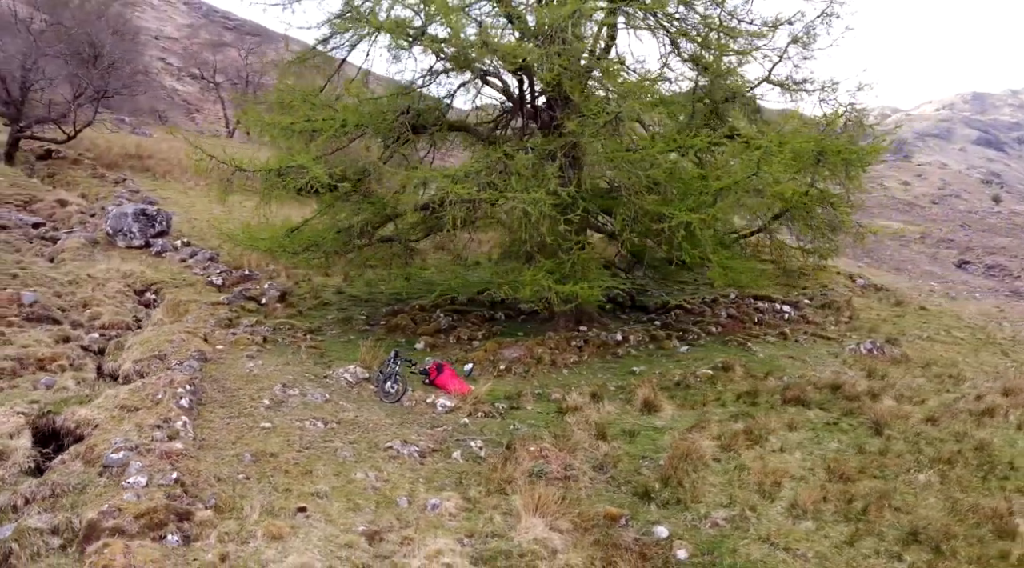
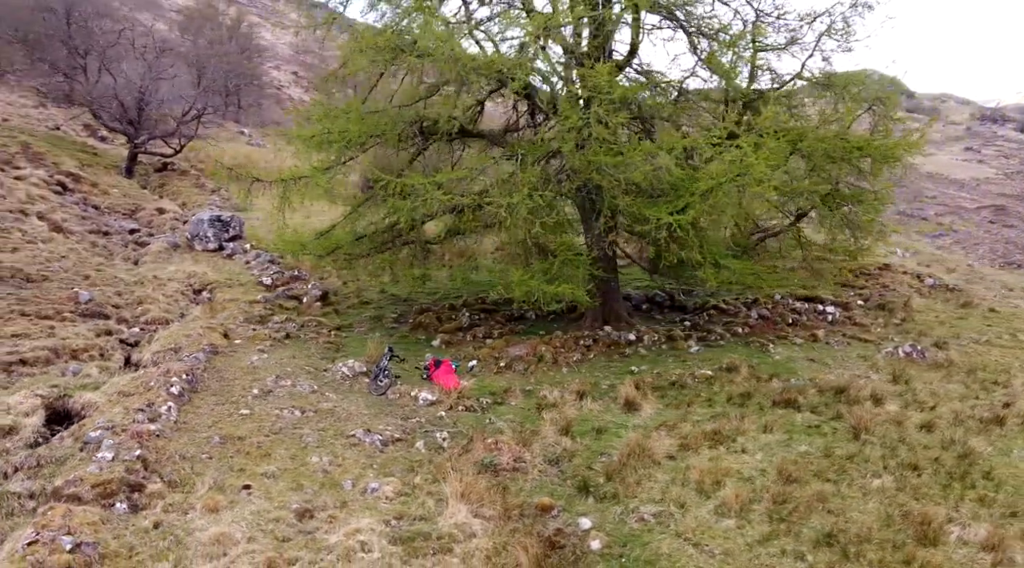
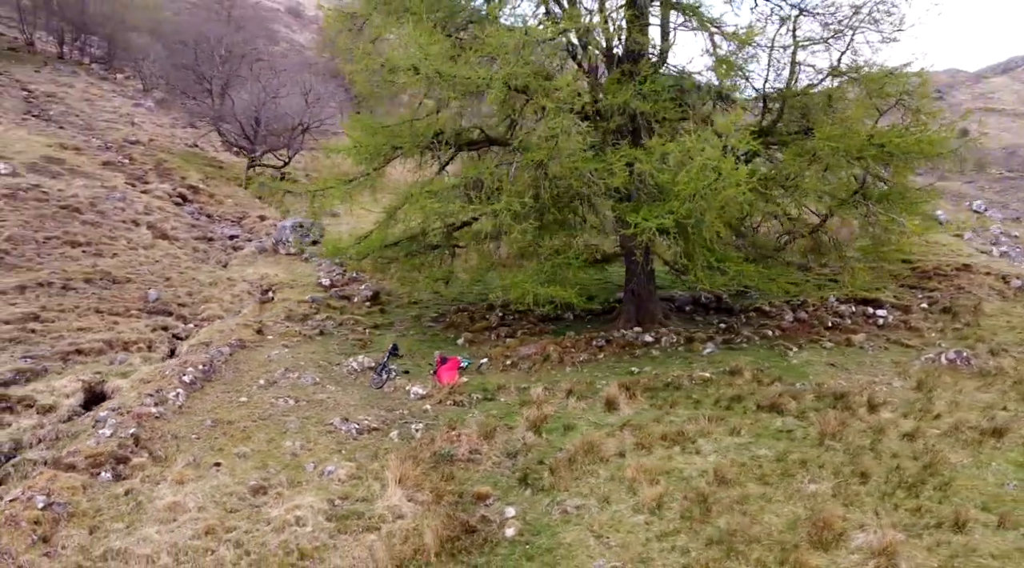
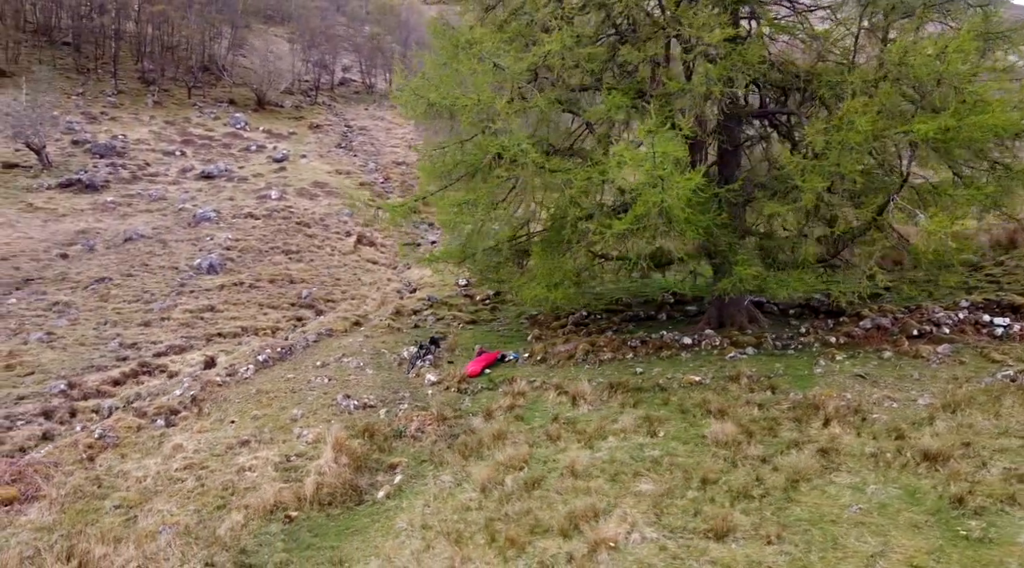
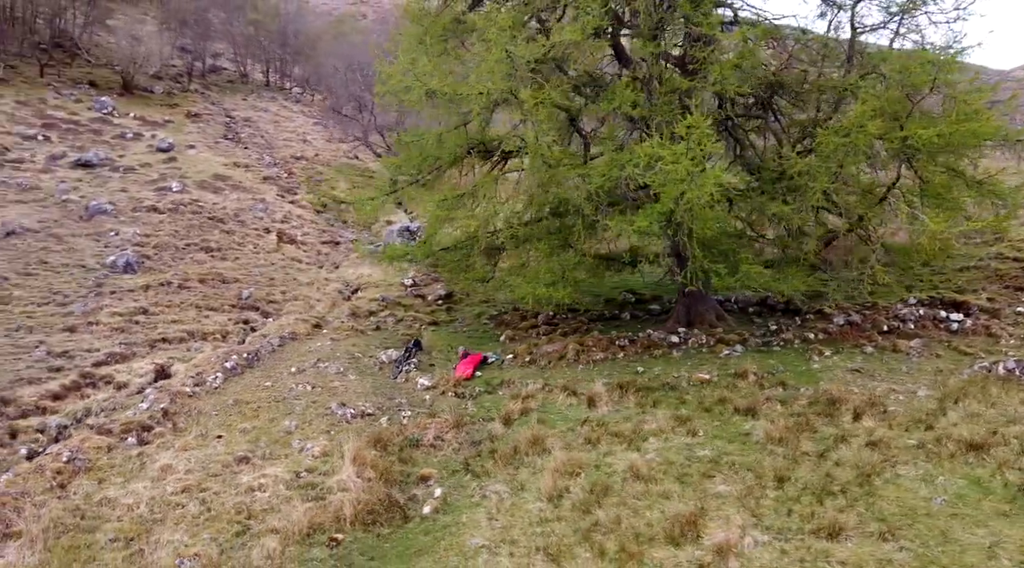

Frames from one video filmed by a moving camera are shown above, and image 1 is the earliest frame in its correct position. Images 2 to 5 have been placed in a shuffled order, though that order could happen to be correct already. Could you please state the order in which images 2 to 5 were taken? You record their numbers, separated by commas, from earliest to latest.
2, 3, 5, 4
